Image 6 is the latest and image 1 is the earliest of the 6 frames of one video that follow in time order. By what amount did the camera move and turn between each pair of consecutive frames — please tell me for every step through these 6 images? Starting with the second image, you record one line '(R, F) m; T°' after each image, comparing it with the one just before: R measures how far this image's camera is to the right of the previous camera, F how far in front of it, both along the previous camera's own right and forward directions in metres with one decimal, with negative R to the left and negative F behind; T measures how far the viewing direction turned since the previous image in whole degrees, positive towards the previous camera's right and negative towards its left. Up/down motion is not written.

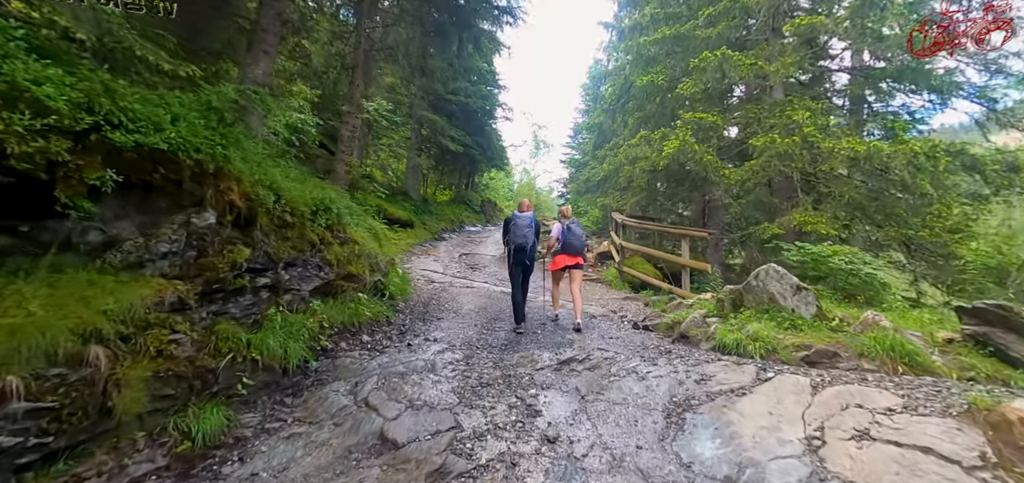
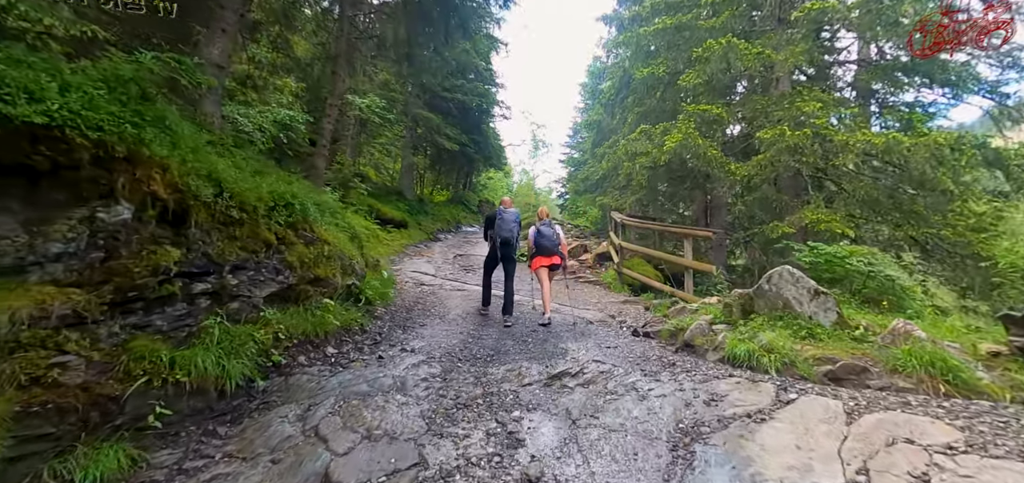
(+0.1, +0.5) m; 0°
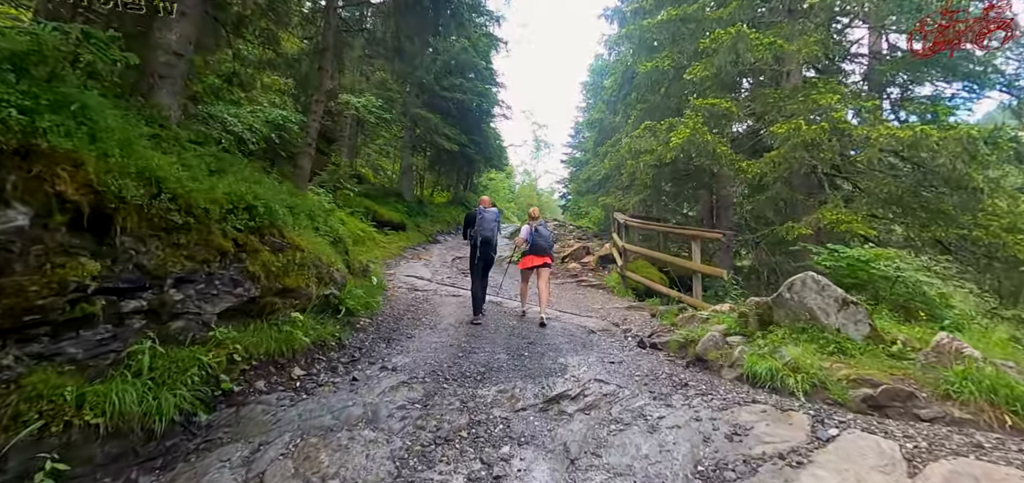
(+0.1, +0.5) m; 0°
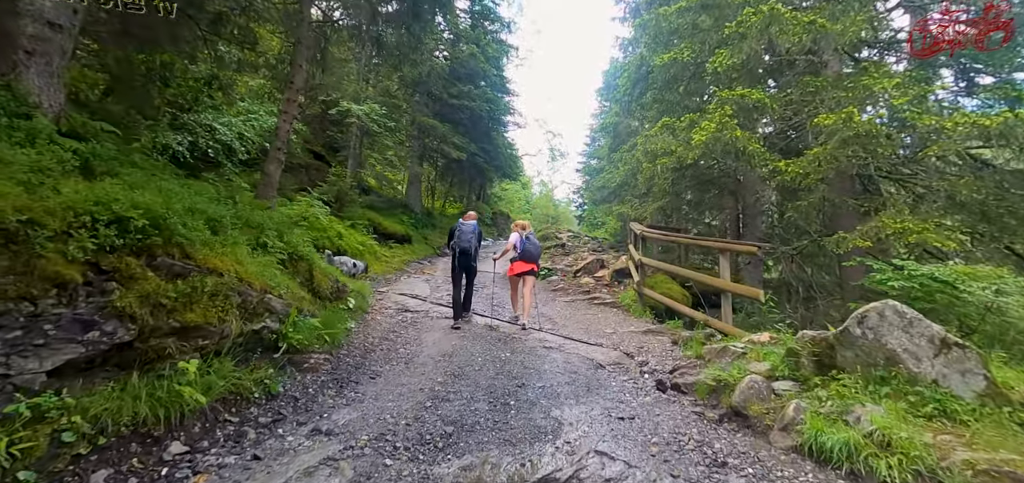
(+0.3, +1.0) m; -2°
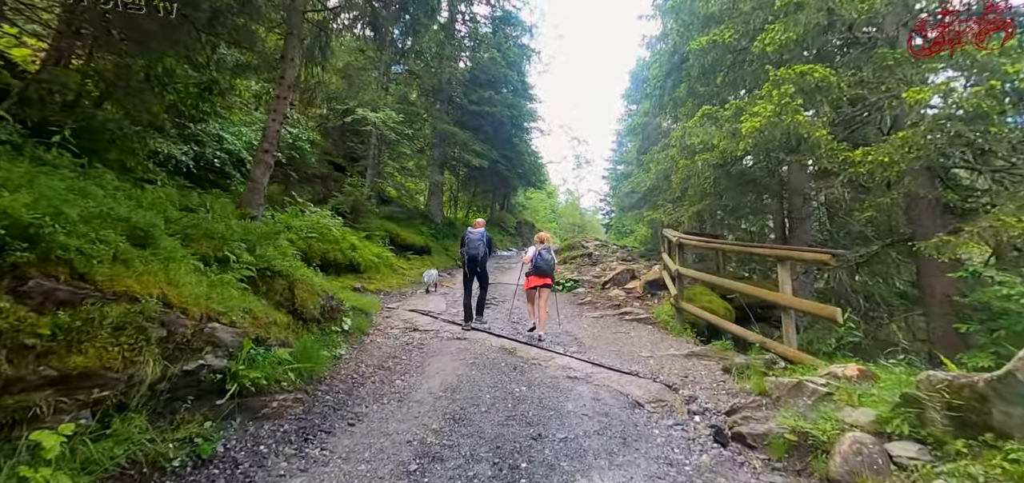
(+0.1, +0.9) m; -4°
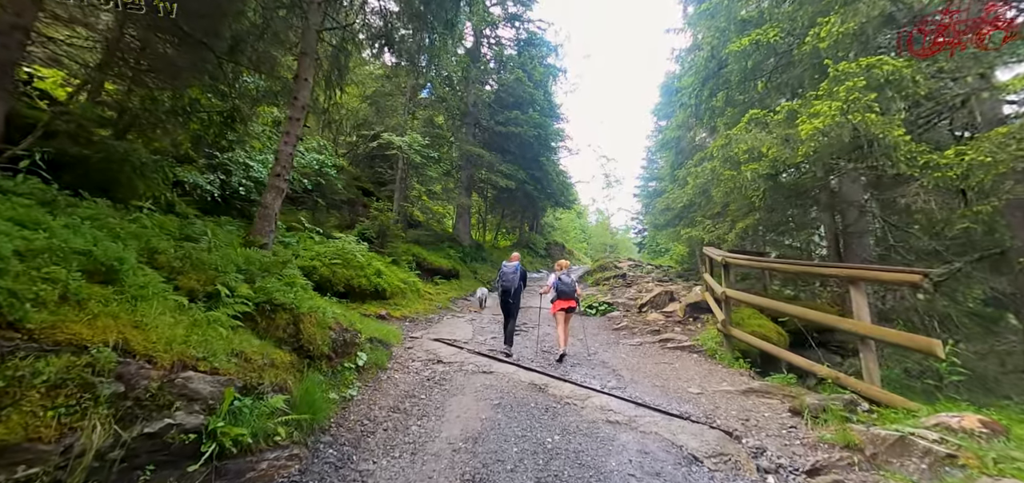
(0.0, +0.6) m; -4°
